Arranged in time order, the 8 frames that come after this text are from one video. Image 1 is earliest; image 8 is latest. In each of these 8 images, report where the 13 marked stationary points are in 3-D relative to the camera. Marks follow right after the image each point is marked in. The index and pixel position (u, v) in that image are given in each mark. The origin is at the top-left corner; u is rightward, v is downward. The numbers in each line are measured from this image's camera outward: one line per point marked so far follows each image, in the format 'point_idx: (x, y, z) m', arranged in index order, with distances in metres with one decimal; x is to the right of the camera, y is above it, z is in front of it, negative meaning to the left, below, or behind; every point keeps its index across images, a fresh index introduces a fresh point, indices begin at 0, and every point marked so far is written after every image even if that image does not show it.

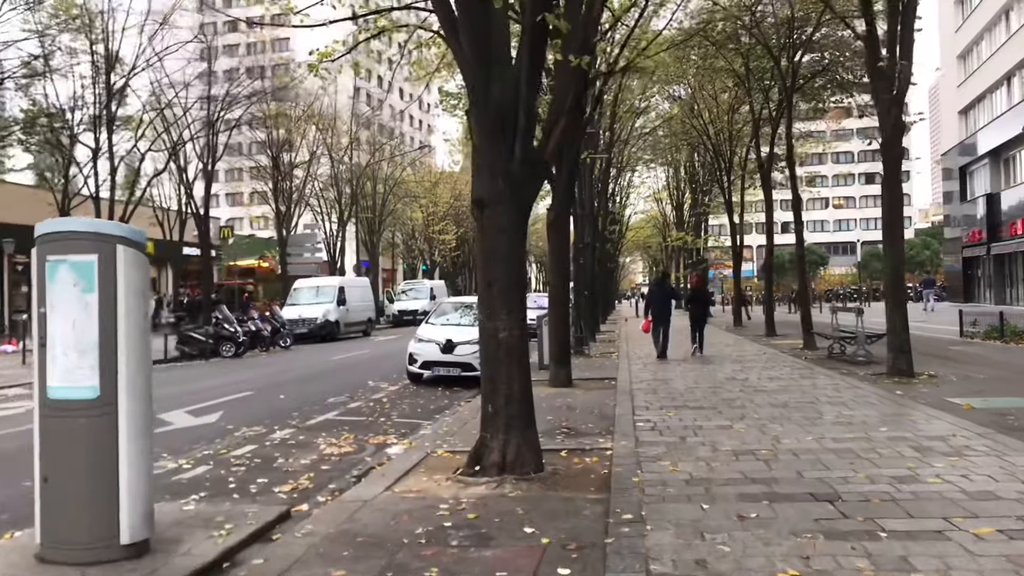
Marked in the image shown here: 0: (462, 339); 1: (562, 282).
0: (-0.9, -0.9, +13.6) m
1: (+0.7, +0.1, +12.2) m
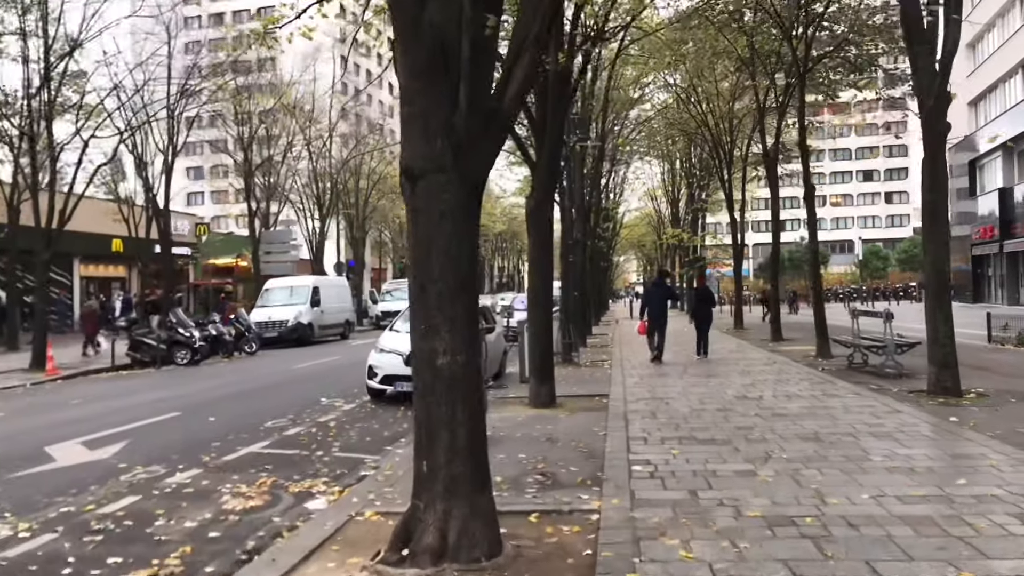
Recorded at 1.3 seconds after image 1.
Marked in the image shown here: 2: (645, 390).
0: (-1.2, -0.9, +11.7) m
1: (+0.4, +0.1, +10.3) m
2: (+1.9, -1.5, +11.5) m
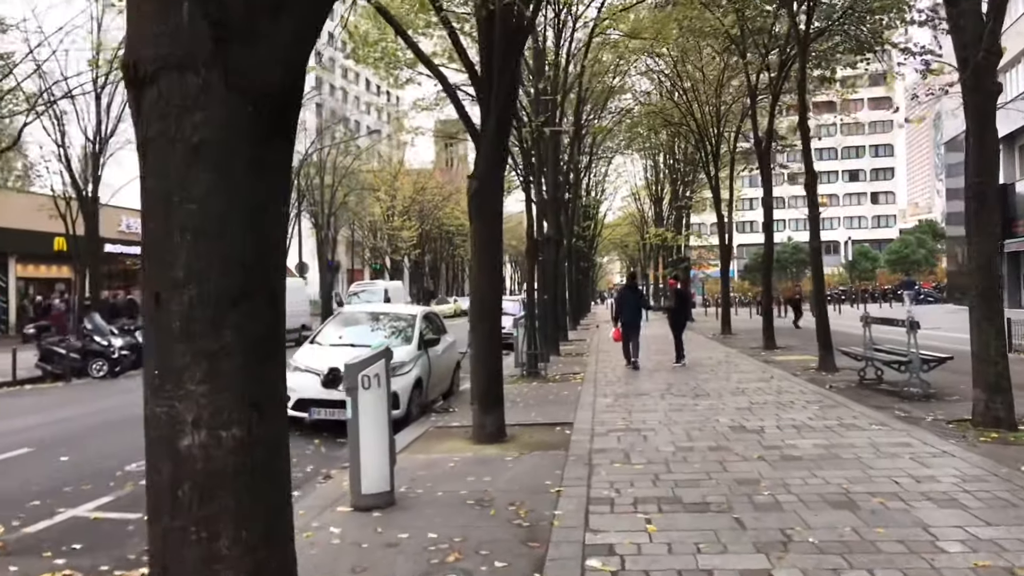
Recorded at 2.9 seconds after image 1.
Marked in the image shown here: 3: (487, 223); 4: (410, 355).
0: (-1.9, -1.0, +9.5) m
1: (-0.2, +0.1, +8.2) m
2: (+1.2, -1.5, +9.4) m
3: (-0.3, +0.7, +8.1) m
4: (-1.3, -0.9, +10.1) m
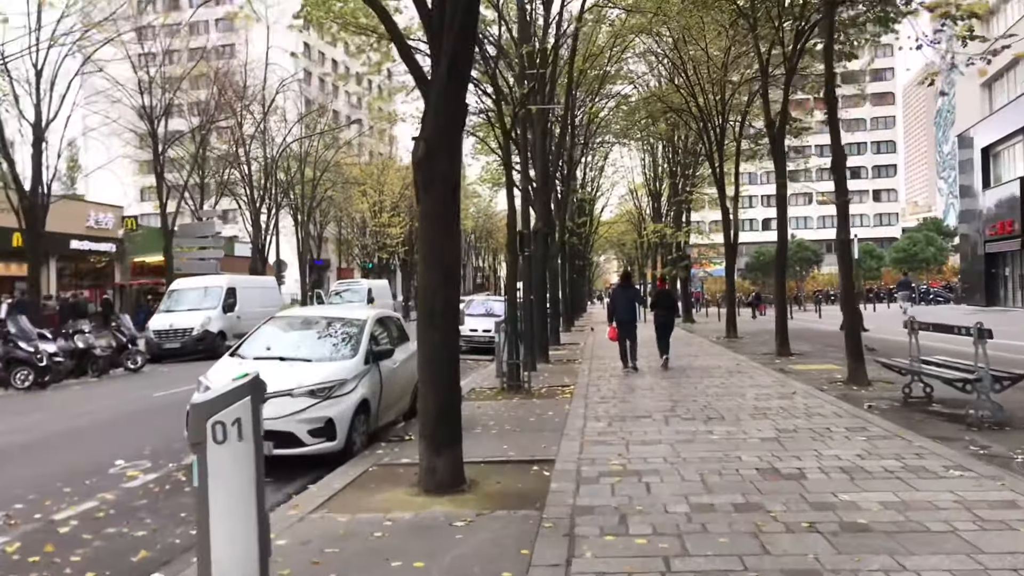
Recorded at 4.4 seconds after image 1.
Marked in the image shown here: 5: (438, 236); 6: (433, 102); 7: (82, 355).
0: (-2.2, -1.0, +7.5) m
1: (-0.6, +0.1, +6.1) m
2: (+0.9, -1.5, +7.4) m
3: (-0.6, +0.7, +6.1) m
4: (-1.6, -0.8, +8.1) m
5: (-0.6, +0.4, +6.1) m
6: (-0.6, +1.4, +6.2) m
7: (-9.1, -1.4, +16.9) m
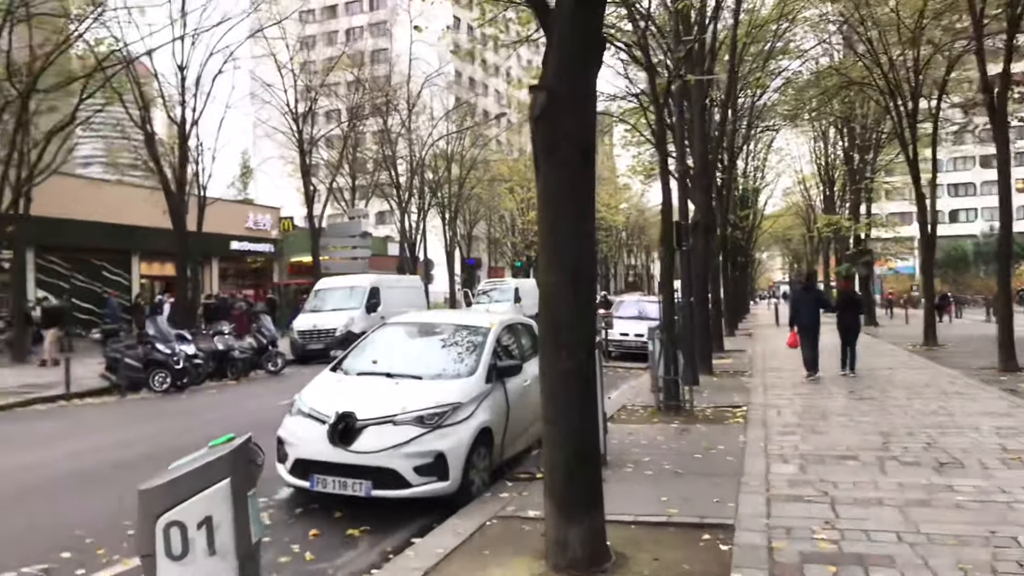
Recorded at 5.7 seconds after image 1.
0: (-1.0, -1.0, +6.1) m
1: (+0.3, +0.1, +4.4) m
2: (+2.0, -1.5, +5.3) m
3: (+0.3, +0.7, +4.4) m
4: (-0.3, -0.9, +6.6) m
5: (+0.3, +0.4, +4.4) m
6: (+0.3, +1.4, +4.5) m
7: (-6.0, -1.4, +16.6) m
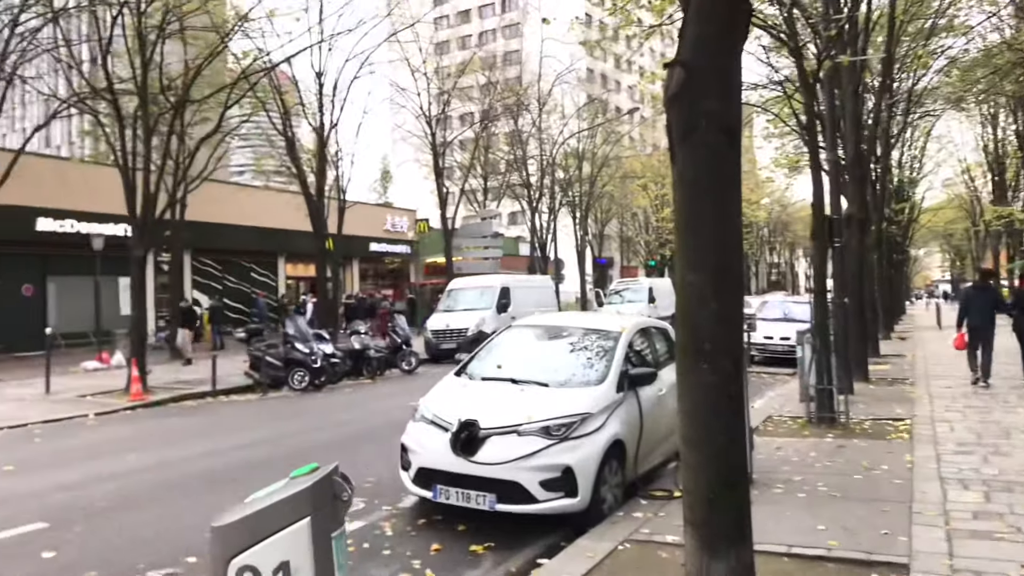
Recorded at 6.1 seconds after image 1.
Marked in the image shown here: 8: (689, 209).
0: (-0.1, -1.0, +5.7) m
1: (+1.0, +0.1, +3.9) m
2: (+2.8, -1.5, +4.5) m
3: (+0.9, +0.6, +3.8) m
4: (+0.7, -0.9, +6.1) m
5: (+0.9, +0.4, +3.8) m
6: (+1.0, +1.4, +3.9) m
7: (-3.3, -1.4, +17.0) m
8: (+0.9, +0.4, +3.9) m
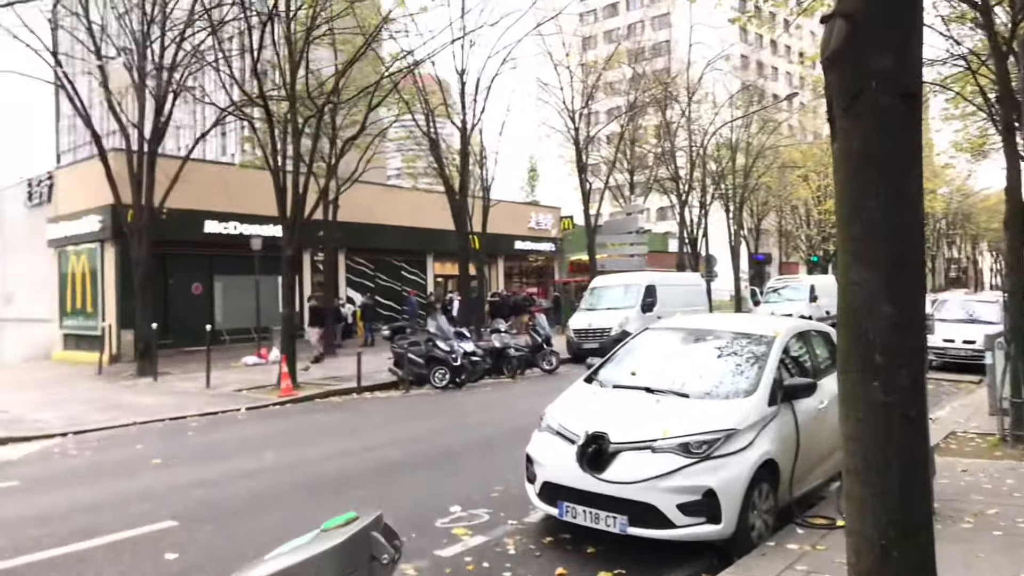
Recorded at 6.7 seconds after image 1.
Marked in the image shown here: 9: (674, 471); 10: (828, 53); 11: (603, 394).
0: (+0.8, -1.0, +5.1) m
1: (+1.5, +0.1, +3.1) m
2: (+3.4, -1.5, +3.4) m
3: (+1.4, +0.6, +3.1) m
4: (+1.6, -0.9, +5.4) m
5: (+1.4, +0.4, +3.1) m
6: (+1.5, +1.4, +3.2) m
7: (-0.3, -1.4, +16.8) m
8: (+1.4, +0.4, +3.2) m
9: (+1.0, -1.1, +5.0) m
10: (+1.3, +0.9, +3.2) m
11: (+0.7, -0.8, +5.9) m
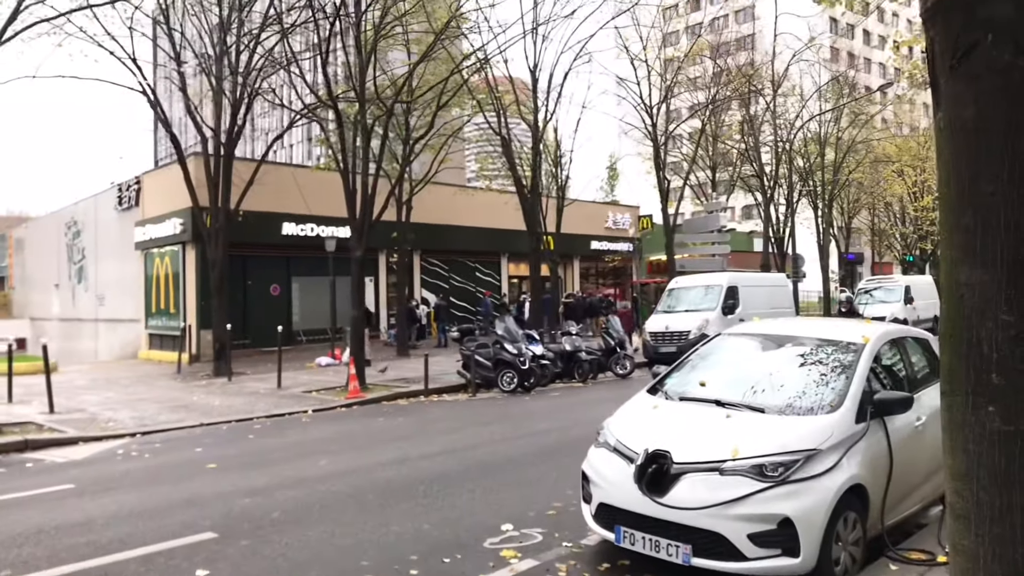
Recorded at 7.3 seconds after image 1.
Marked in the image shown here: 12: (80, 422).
0: (+1.1, -1.0, +4.6) m
1: (+1.6, +0.1, +2.5) m
2: (+3.5, -1.5, +2.7) m
3: (+1.5, +0.6, +2.5) m
4: (+1.9, -0.9, +4.8) m
5: (+1.5, +0.3, +2.5) m
6: (+1.6, +1.4, +2.6) m
7: (+1.2, -1.4, +16.3) m
8: (+1.5, +0.4, +2.6) m
9: (+1.3, -1.1, +4.4) m
10: (+1.4, +0.9, +2.6) m
11: (+1.0, -0.8, +5.4) m
12: (-5.6, -1.7, +10.5) m
